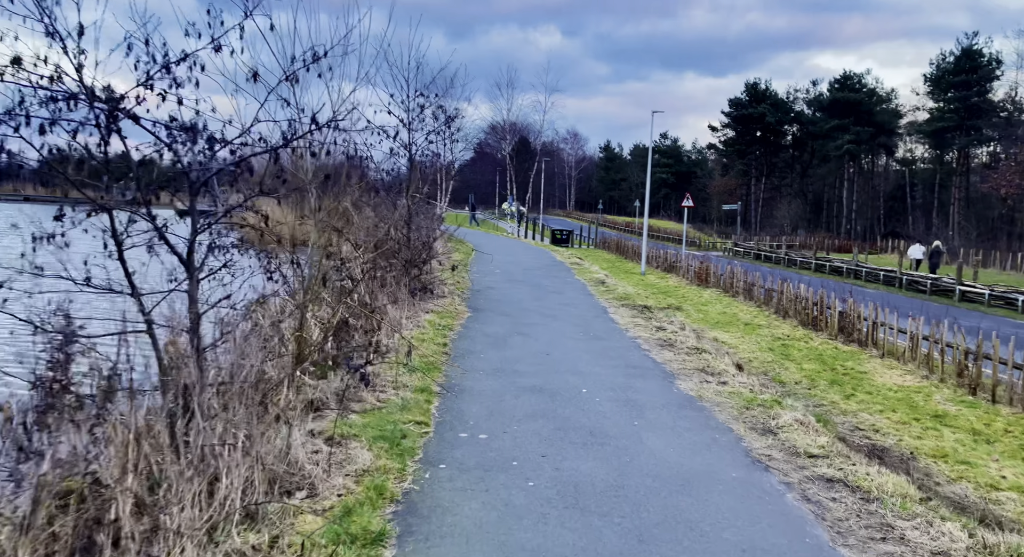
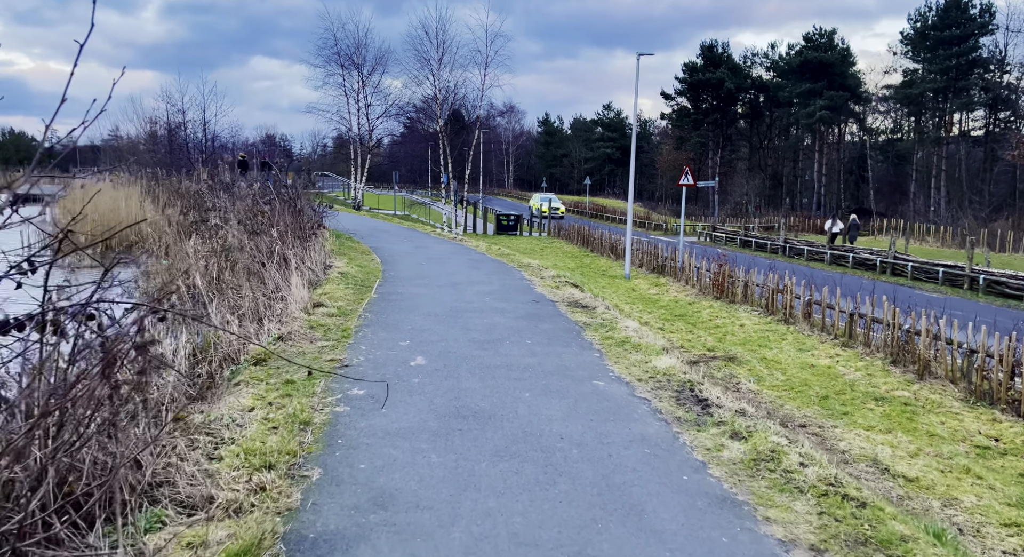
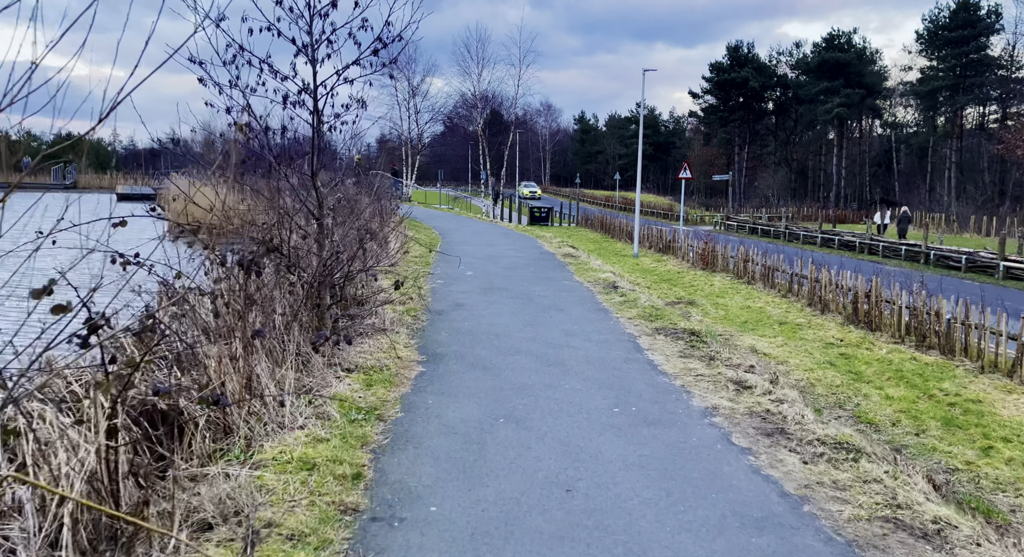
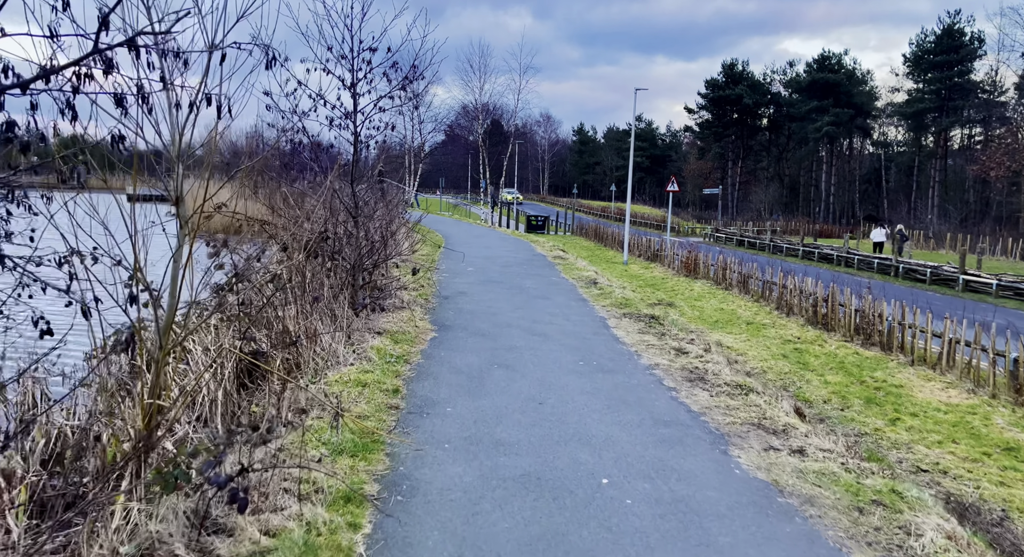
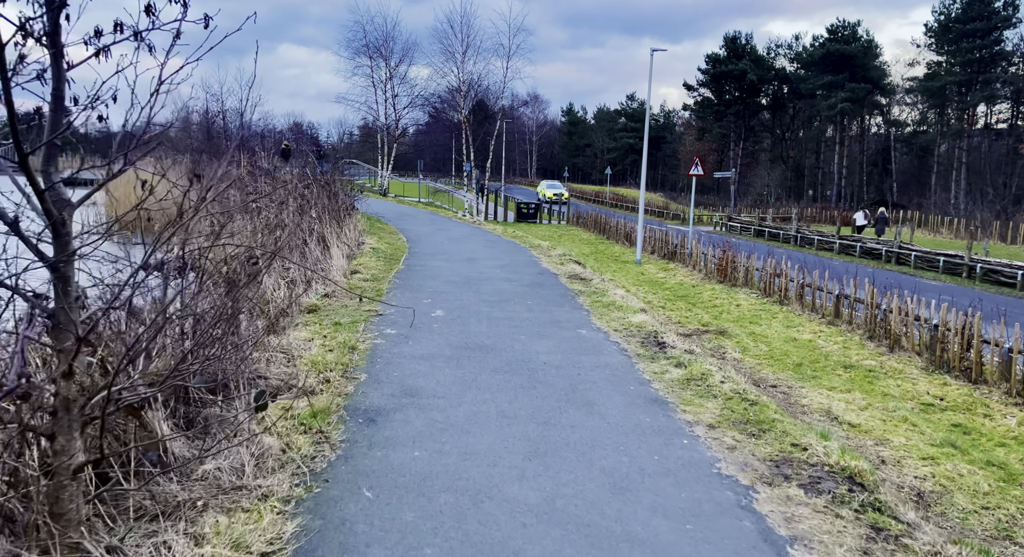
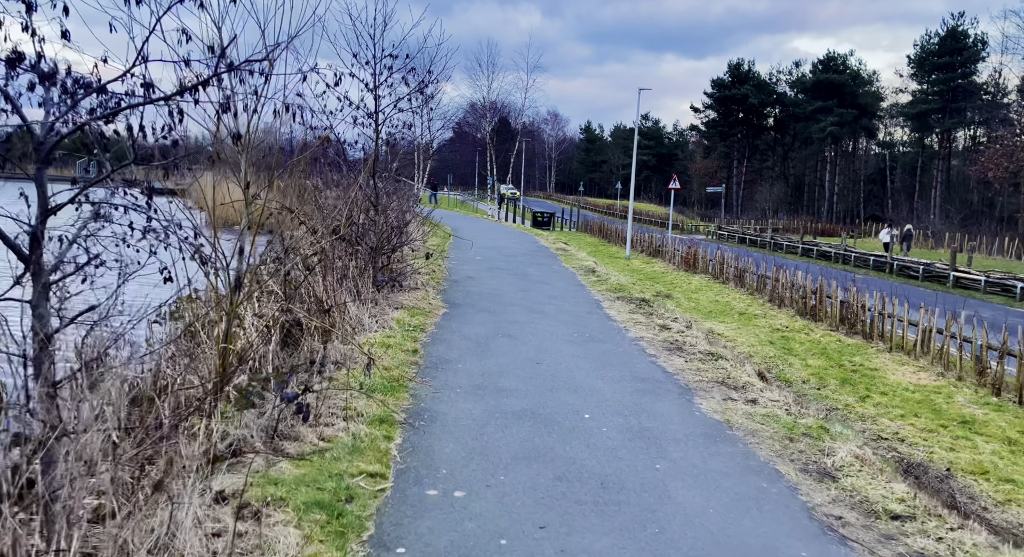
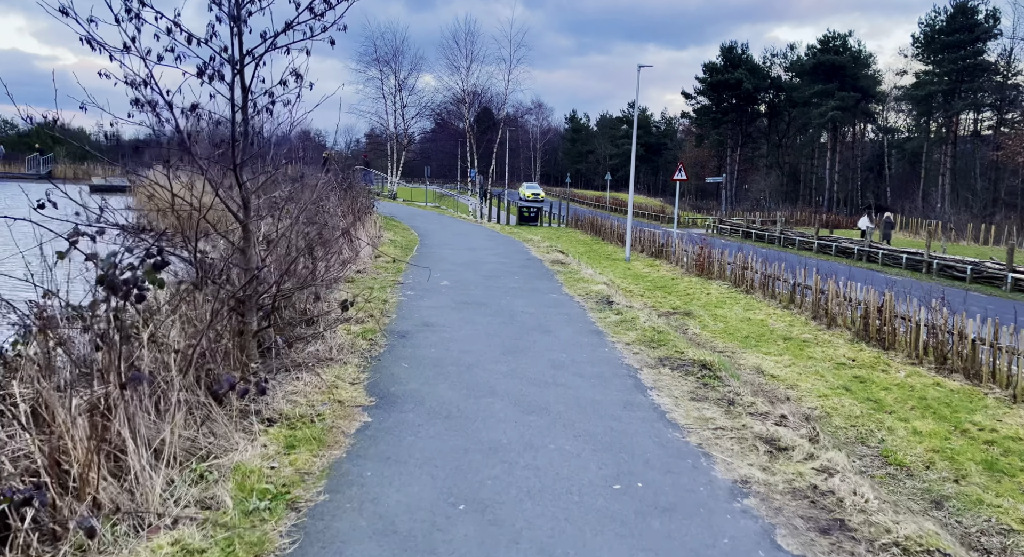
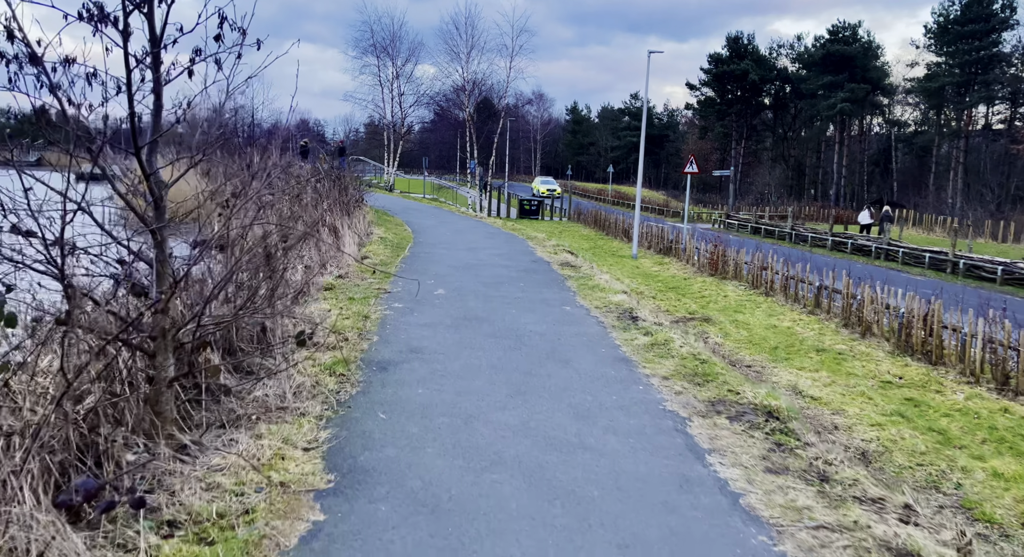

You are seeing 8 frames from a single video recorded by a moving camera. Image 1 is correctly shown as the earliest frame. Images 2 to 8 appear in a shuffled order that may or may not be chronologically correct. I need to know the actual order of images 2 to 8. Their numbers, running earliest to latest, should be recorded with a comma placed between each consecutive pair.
6, 4, 3, 7, 8, 5, 2
